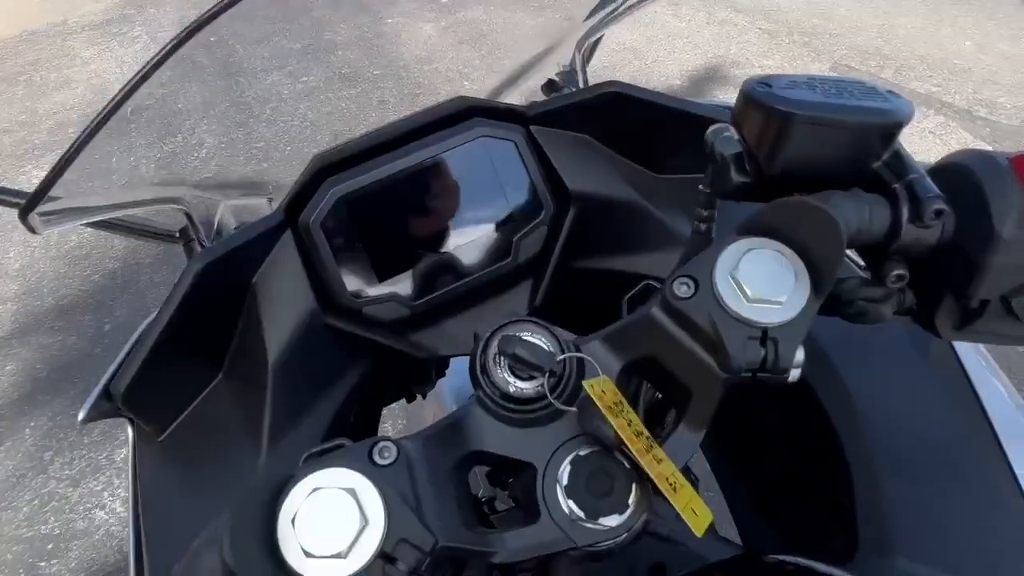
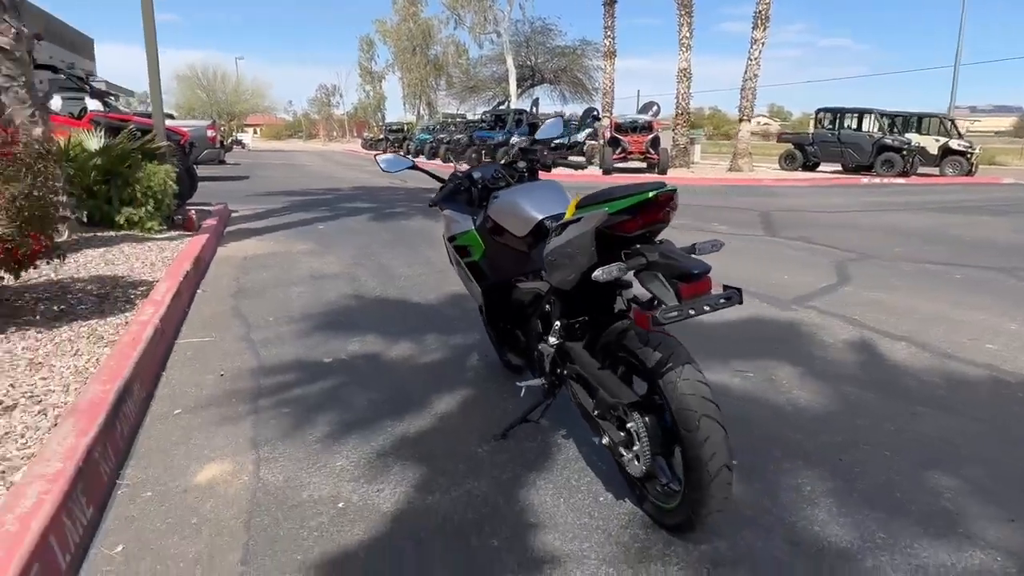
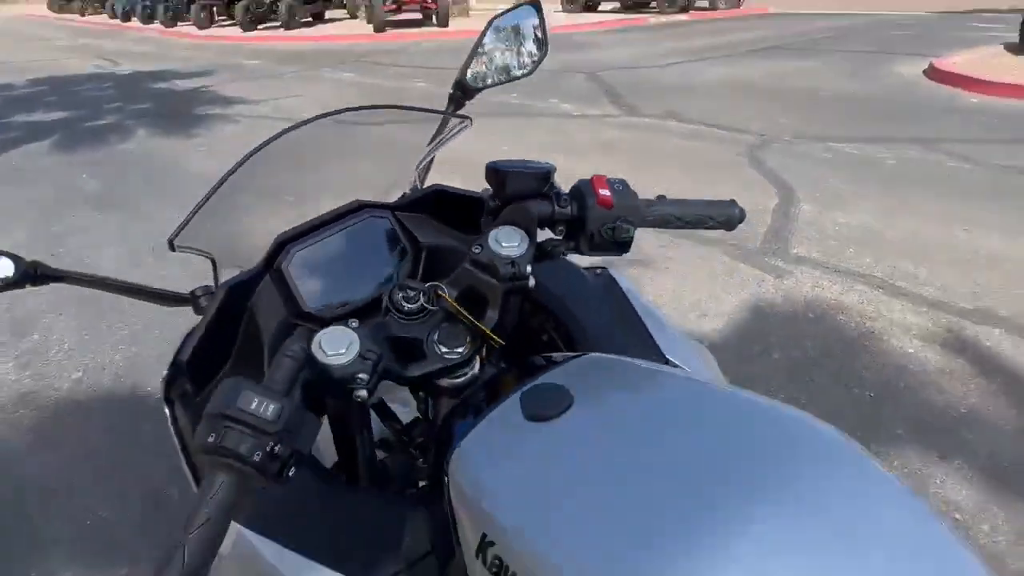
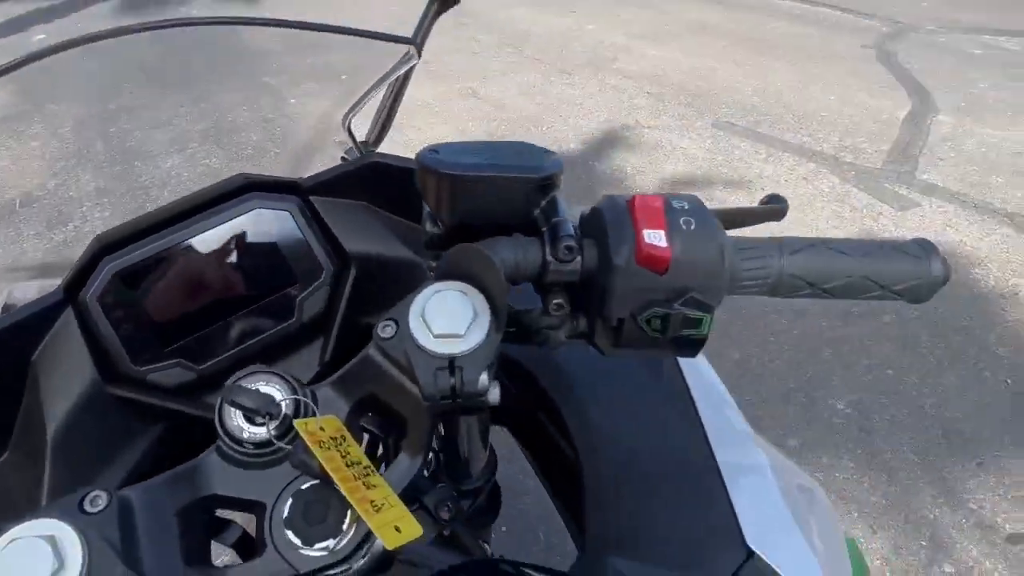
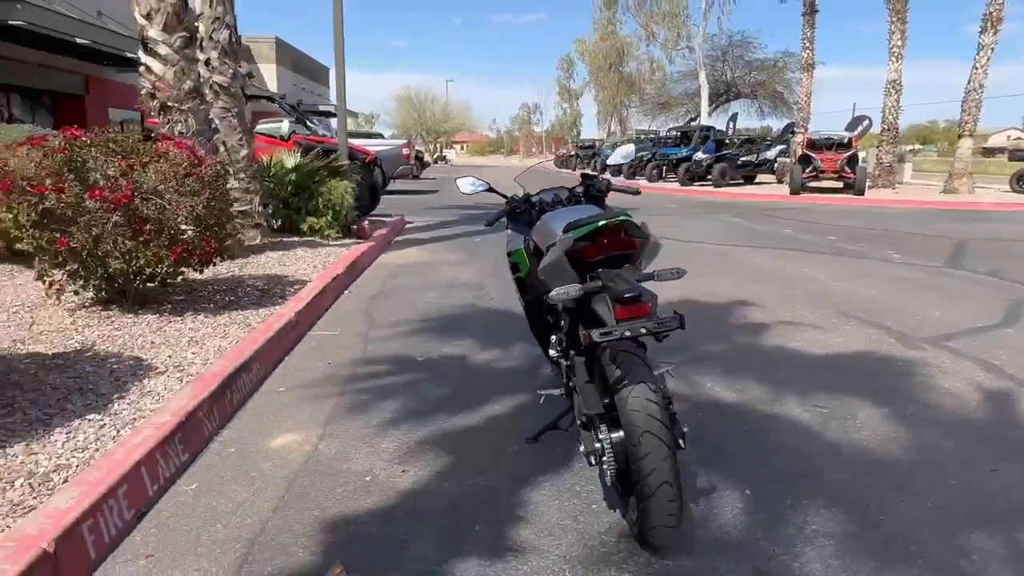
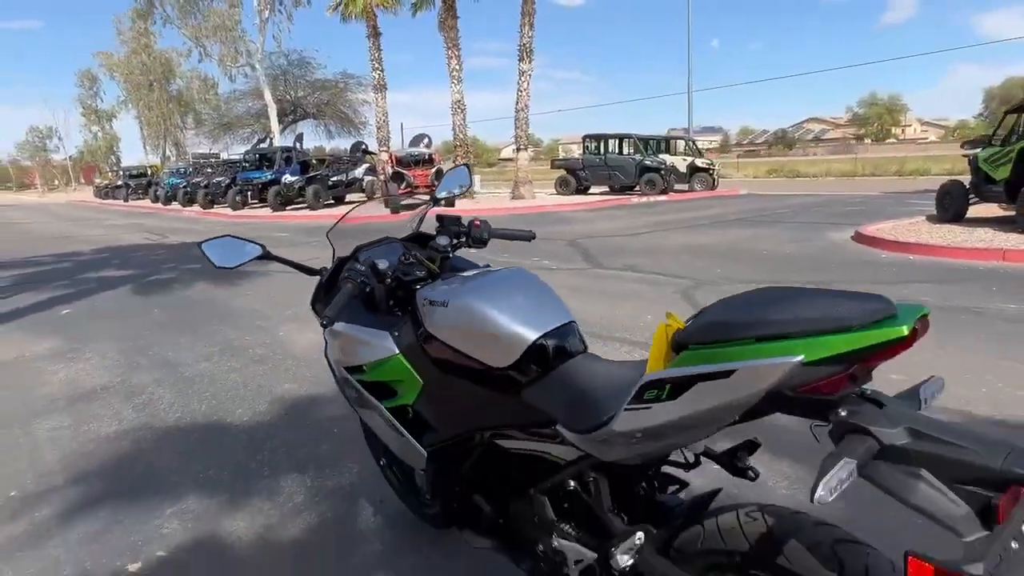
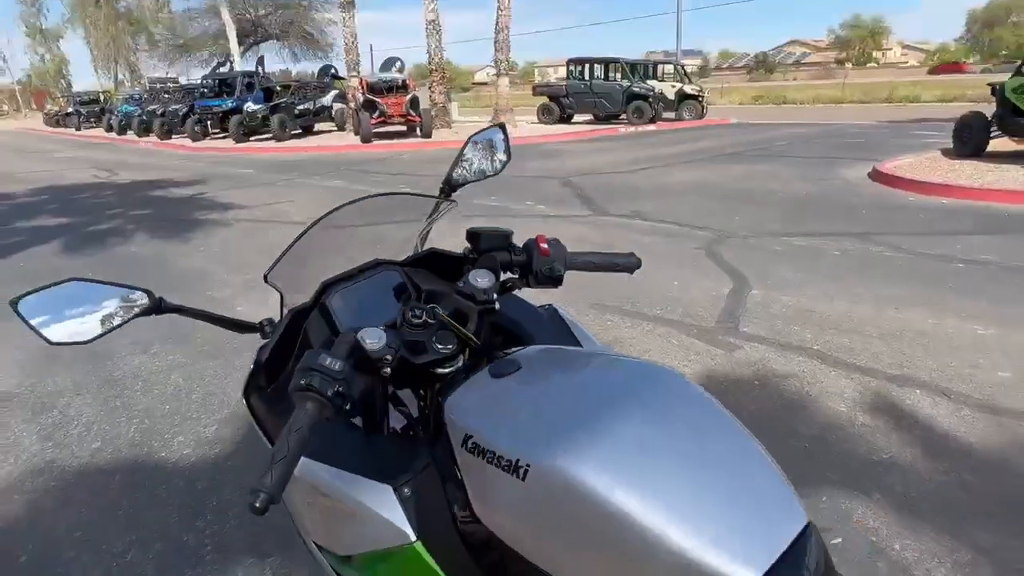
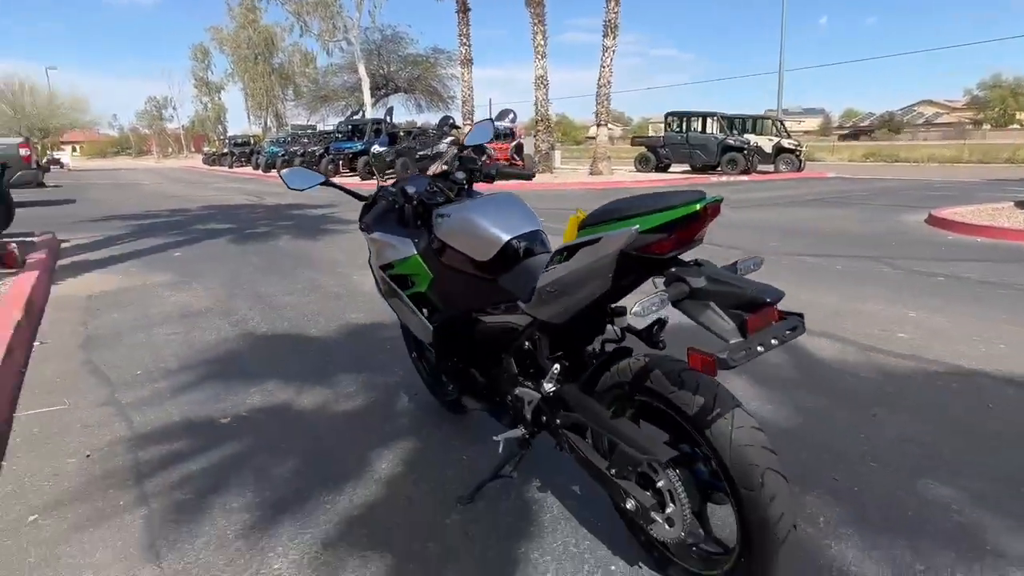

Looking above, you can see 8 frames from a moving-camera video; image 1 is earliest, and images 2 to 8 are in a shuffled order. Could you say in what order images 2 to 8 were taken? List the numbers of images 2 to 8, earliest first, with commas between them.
4, 3, 7, 6, 8, 2, 5
